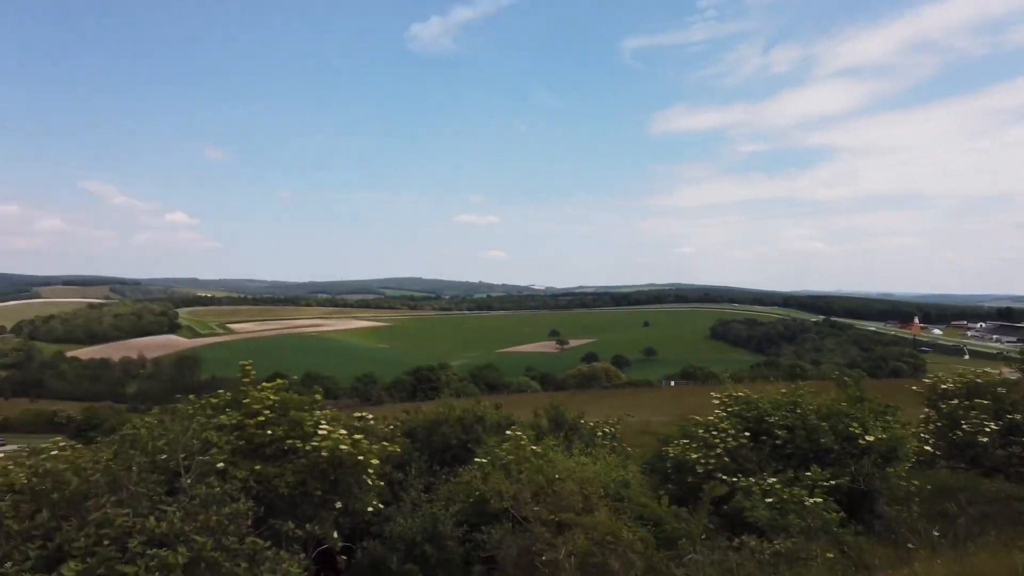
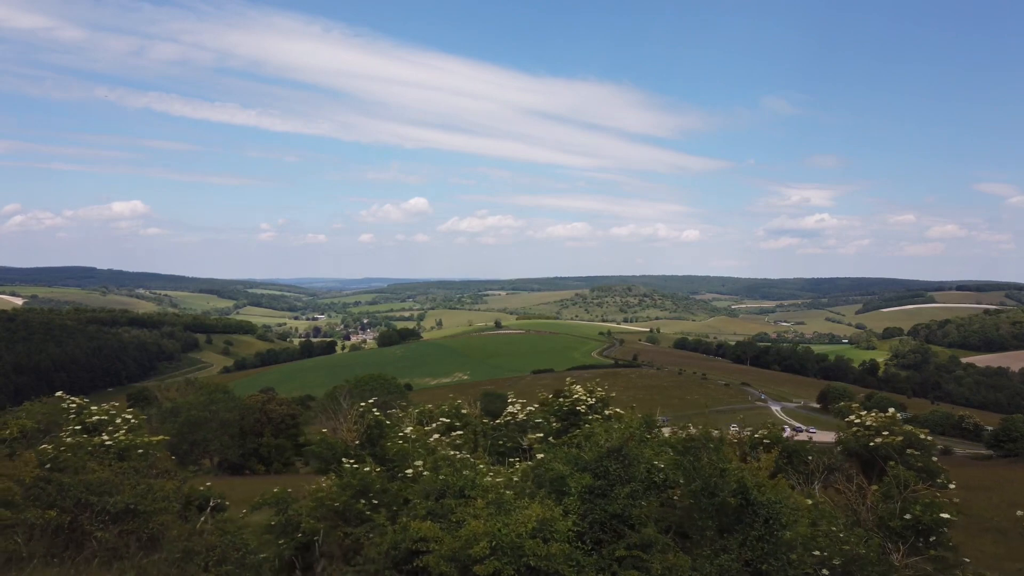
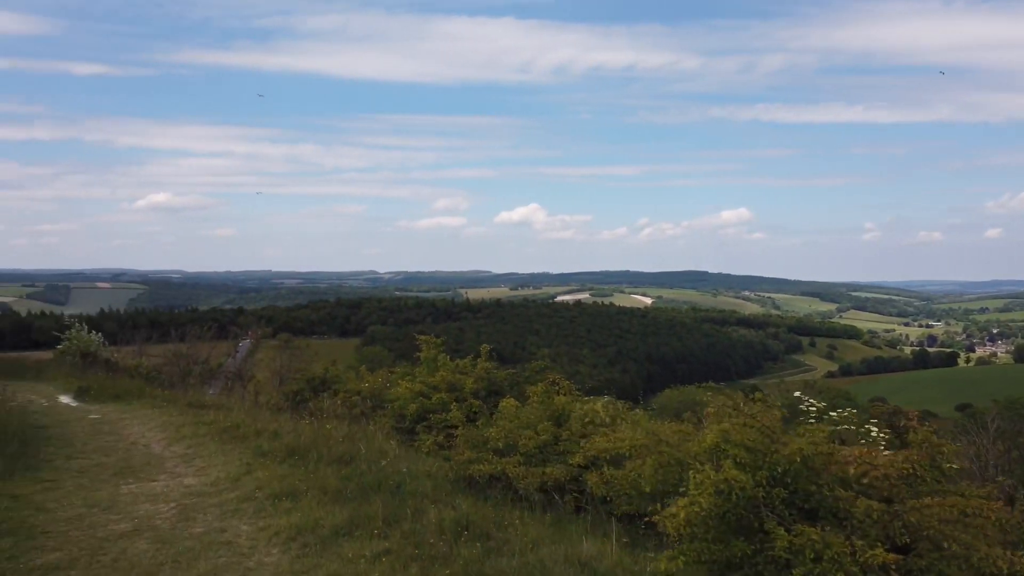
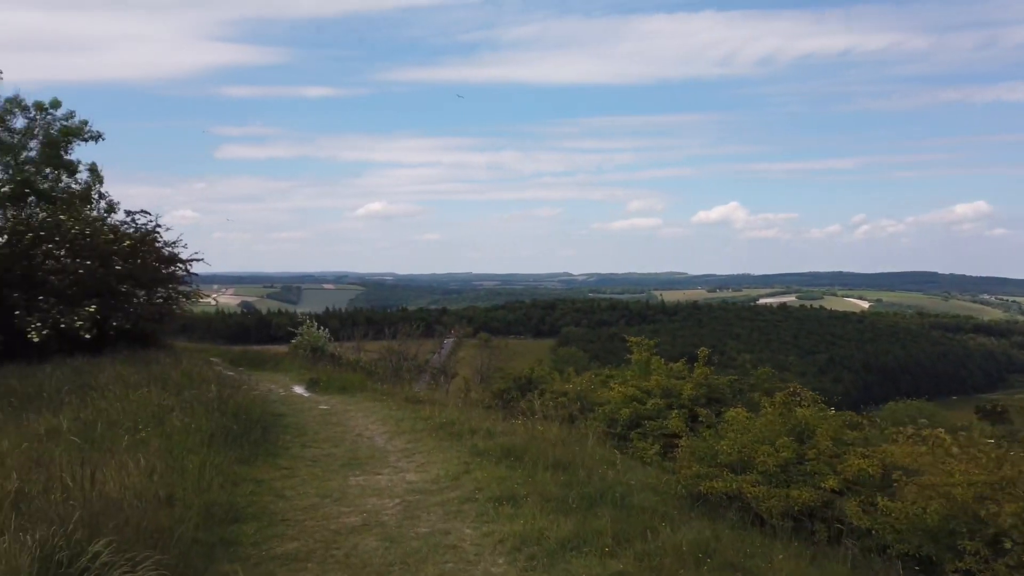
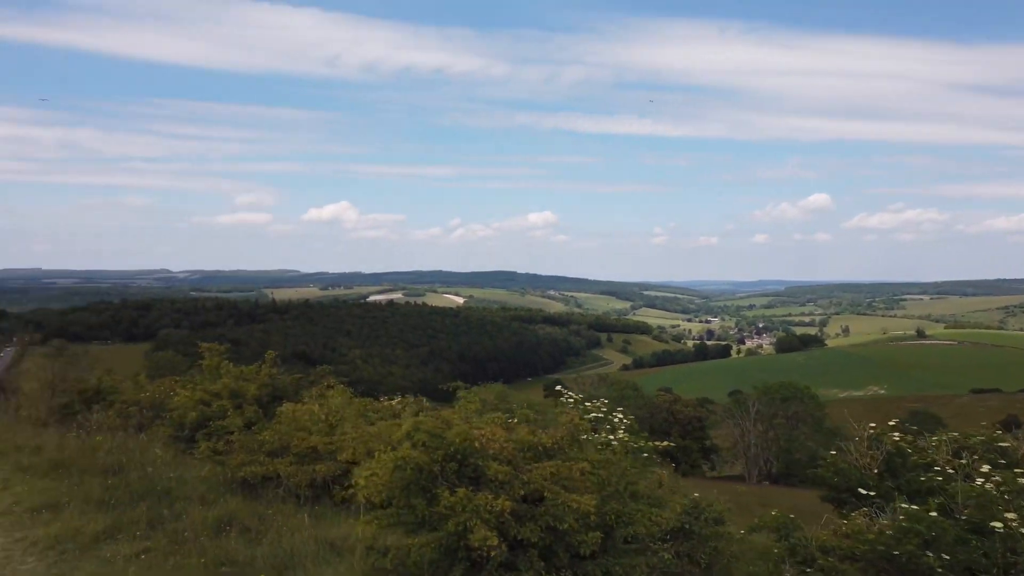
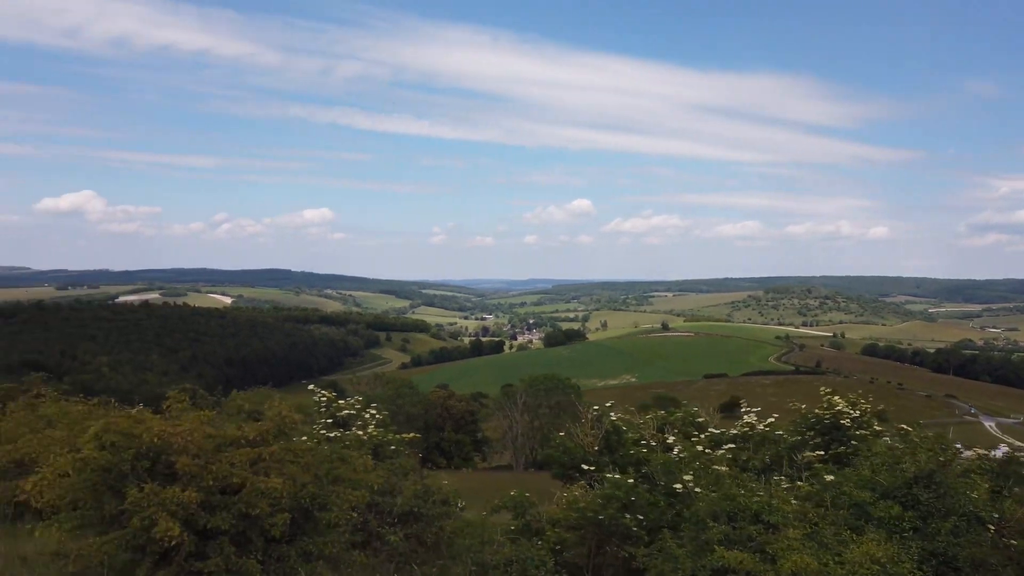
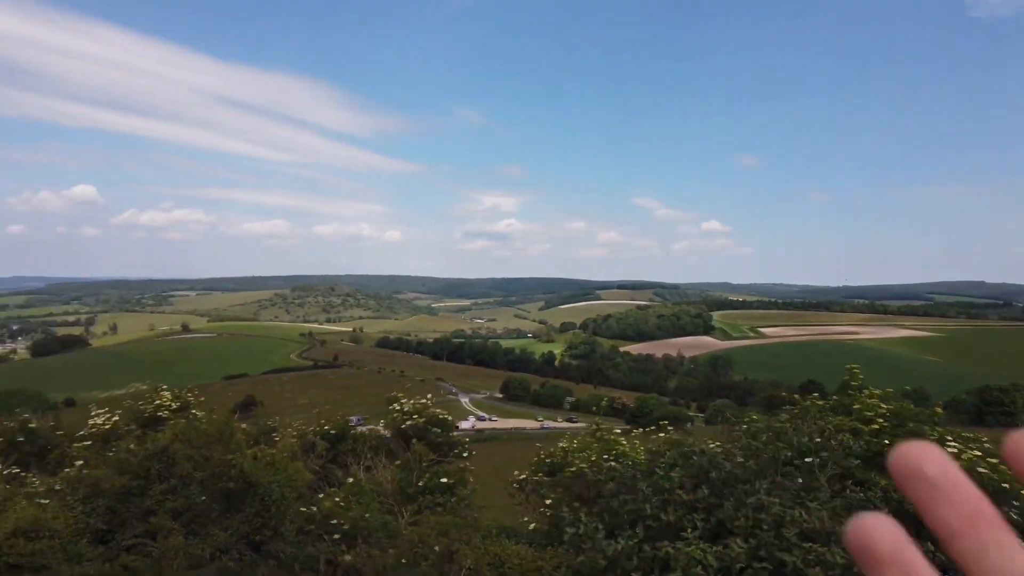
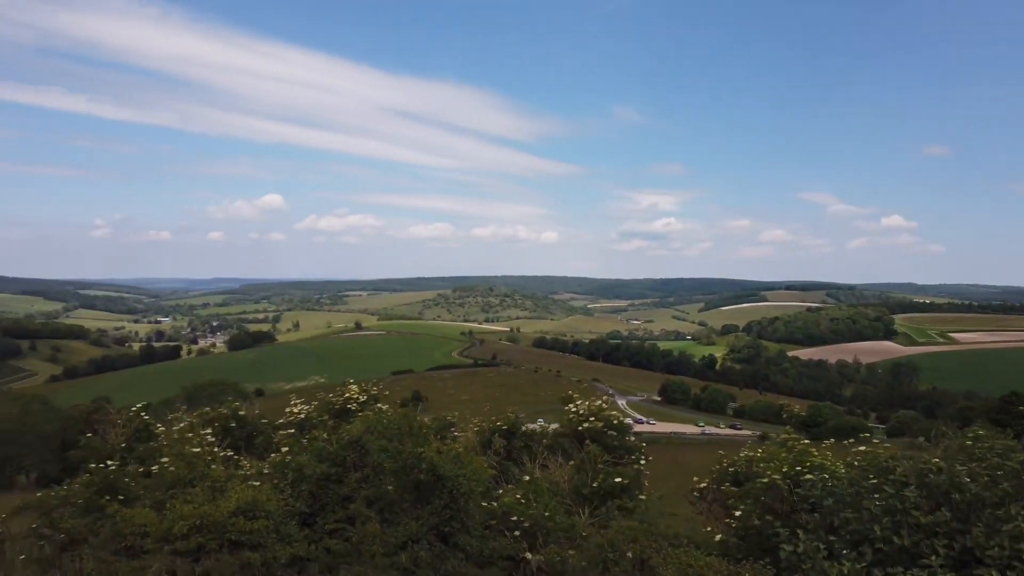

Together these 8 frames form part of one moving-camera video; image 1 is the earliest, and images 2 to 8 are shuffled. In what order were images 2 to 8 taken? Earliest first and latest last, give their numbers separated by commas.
7, 8, 2, 6, 5, 3, 4
